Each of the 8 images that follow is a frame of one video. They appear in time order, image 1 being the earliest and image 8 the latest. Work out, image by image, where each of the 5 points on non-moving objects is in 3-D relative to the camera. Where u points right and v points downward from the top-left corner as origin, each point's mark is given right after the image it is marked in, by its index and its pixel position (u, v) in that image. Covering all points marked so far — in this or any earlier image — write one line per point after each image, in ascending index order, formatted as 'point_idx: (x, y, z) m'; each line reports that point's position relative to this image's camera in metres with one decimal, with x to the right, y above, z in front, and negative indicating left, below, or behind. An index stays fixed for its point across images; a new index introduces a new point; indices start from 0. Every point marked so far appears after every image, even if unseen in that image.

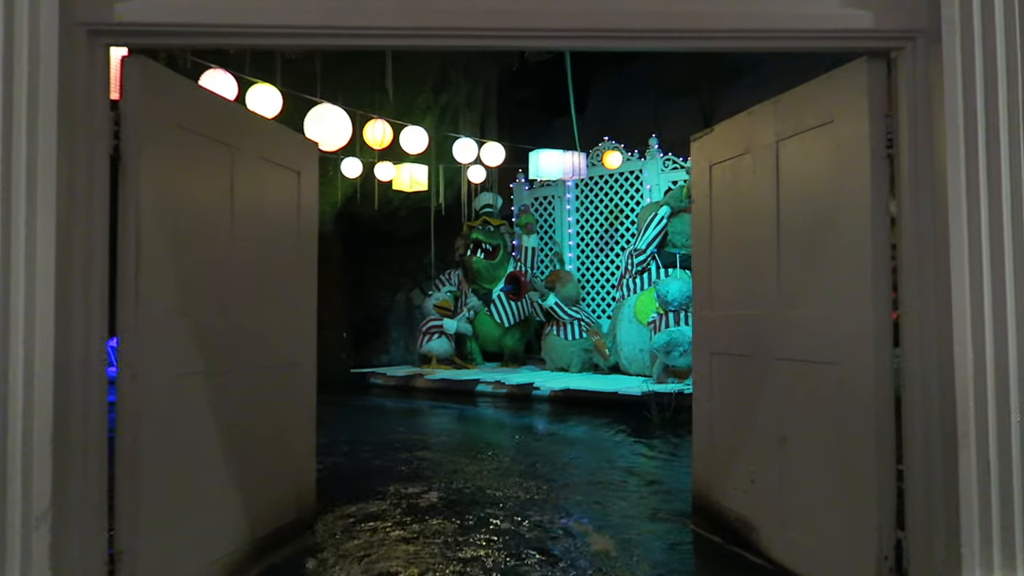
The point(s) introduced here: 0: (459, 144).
0: (-0.5, +1.2, +6.5) m
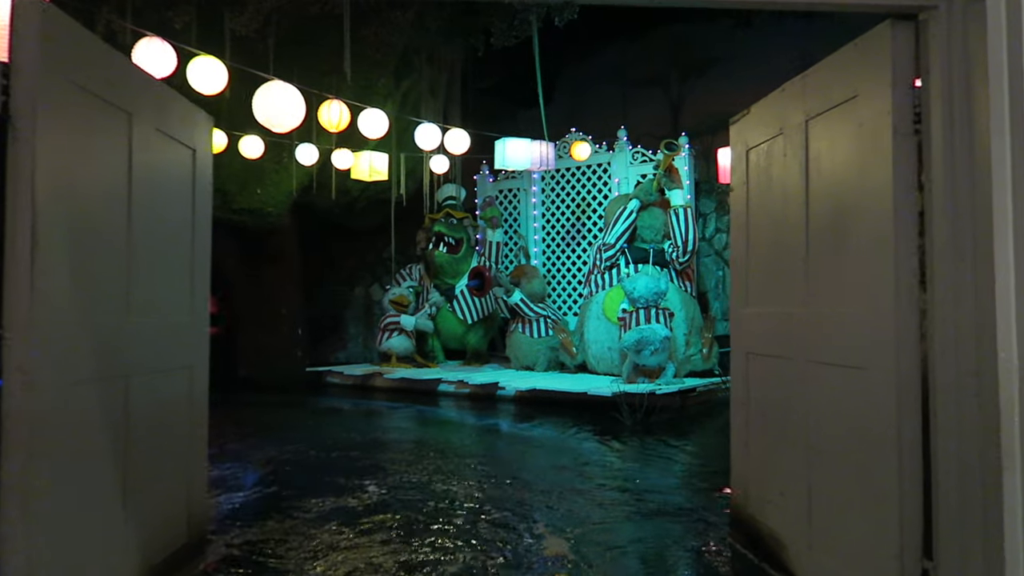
0: (-0.7, +1.2, +6.1) m
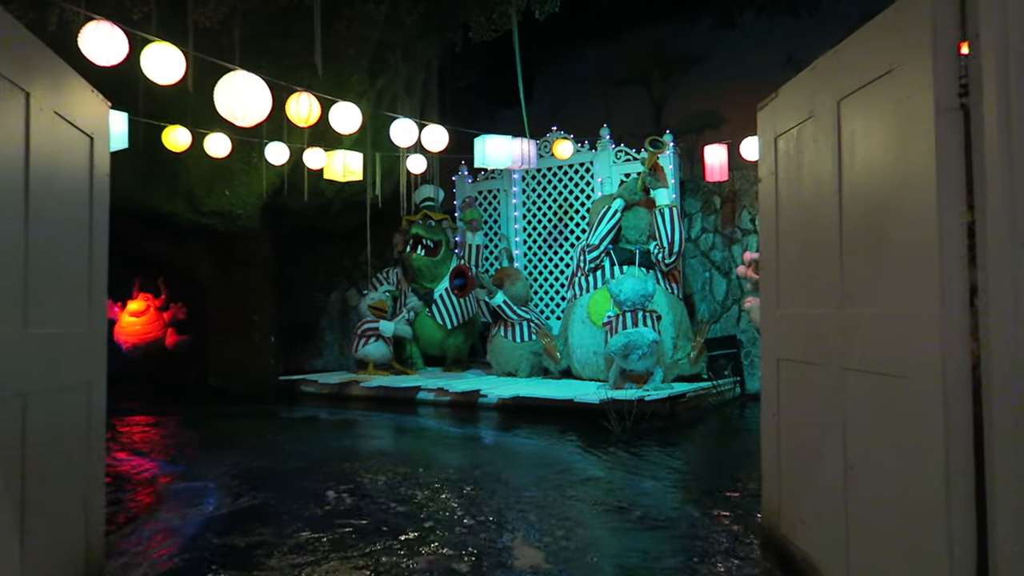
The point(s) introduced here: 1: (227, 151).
0: (-0.9, +1.2, +5.8) m
1: (-2.4, +1.1, +6.5) m
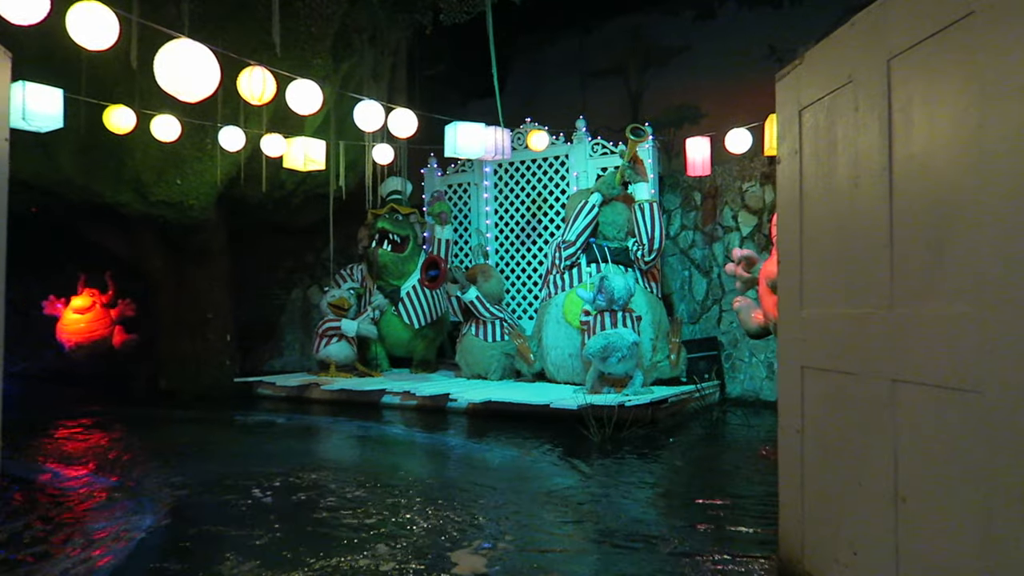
0: (-1.1, +1.2, +5.4) m
1: (-2.6, +1.2, +6.0) m
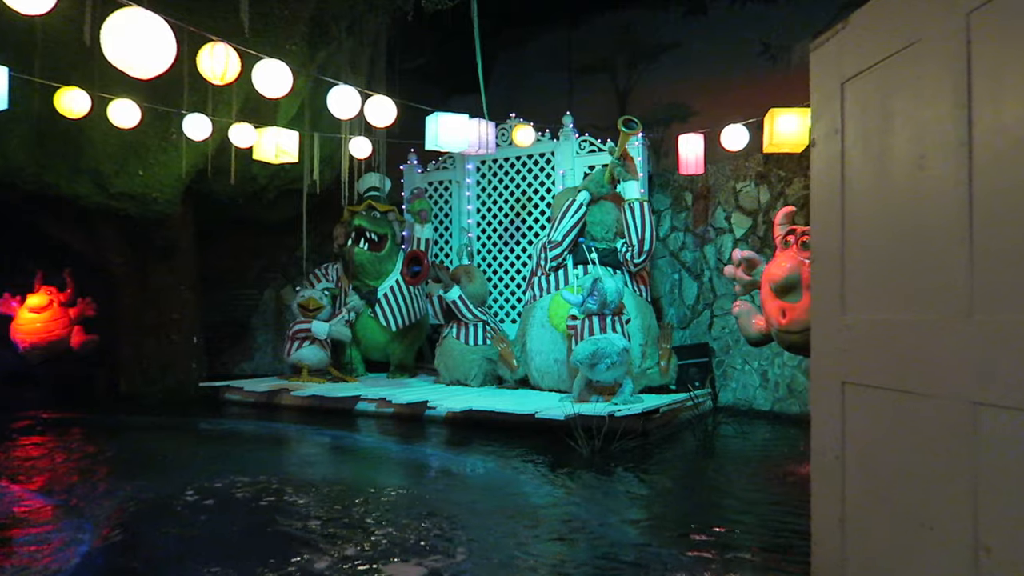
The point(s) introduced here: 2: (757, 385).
0: (-1.1, +1.2, +5.0) m
1: (-2.7, +1.2, +5.6) m
2: (+2.1, -0.8, +6.7) m
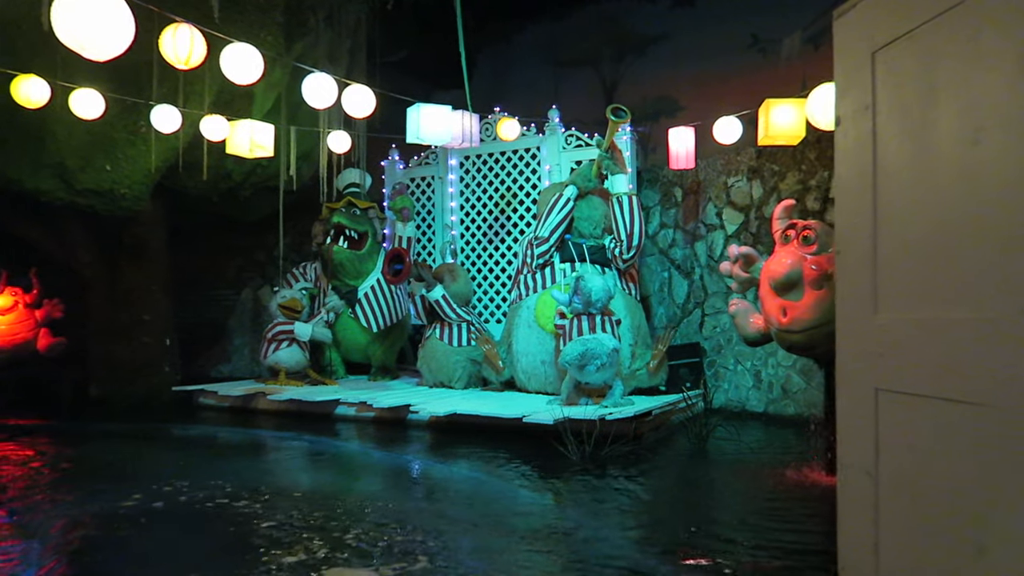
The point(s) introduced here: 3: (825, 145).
0: (-1.2, +1.2, +4.7) m
1: (-2.8, +1.2, +5.3) m
2: (+2.0, -0.8, +6.5) m
3: (+2.4, +1.1, +5.9) m
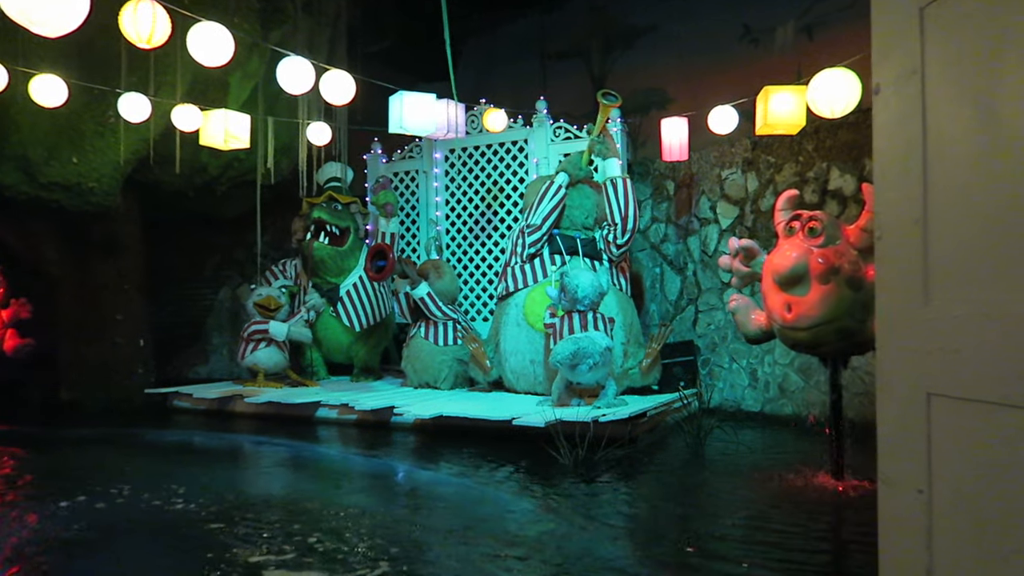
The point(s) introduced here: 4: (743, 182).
0: (-1.3, +1.2, +4.5) m
1: (-2.9, +1.2, +5.0) m
2: (+1.9, -0.8, +6.3) m
3: (+2.3, +1.1, +5.7) m
4: (+1.9, +0.9, +6.3) m
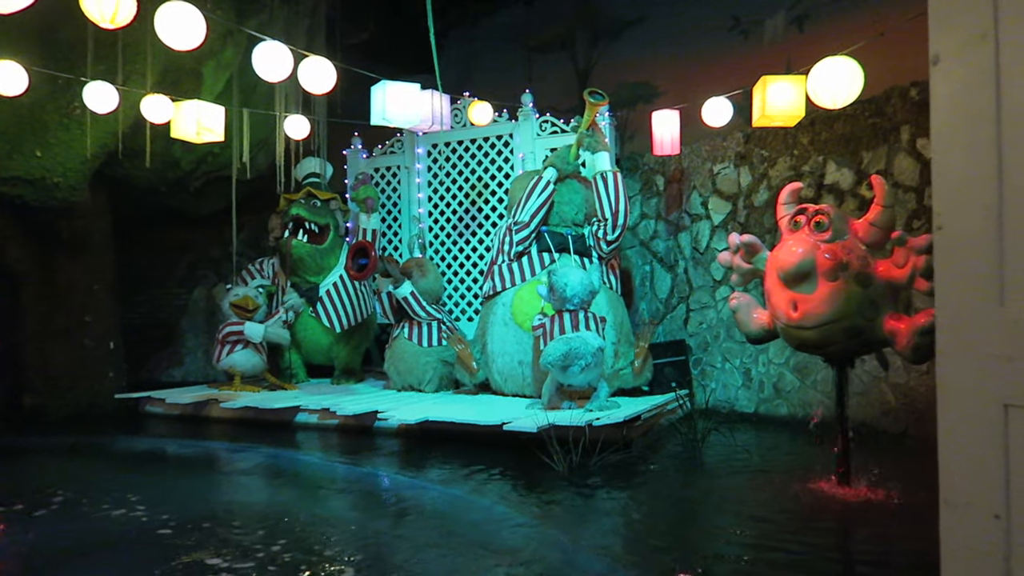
0: (-1.4, +1.2, +4.2) m
1: (-2.9, +1.2, +4.7) m
2: (+1.8, -0.8, +6.1) m
3: (+2.2, +1.1, +5.6) m
4: (+1.8, +0.9, +6.2) m
